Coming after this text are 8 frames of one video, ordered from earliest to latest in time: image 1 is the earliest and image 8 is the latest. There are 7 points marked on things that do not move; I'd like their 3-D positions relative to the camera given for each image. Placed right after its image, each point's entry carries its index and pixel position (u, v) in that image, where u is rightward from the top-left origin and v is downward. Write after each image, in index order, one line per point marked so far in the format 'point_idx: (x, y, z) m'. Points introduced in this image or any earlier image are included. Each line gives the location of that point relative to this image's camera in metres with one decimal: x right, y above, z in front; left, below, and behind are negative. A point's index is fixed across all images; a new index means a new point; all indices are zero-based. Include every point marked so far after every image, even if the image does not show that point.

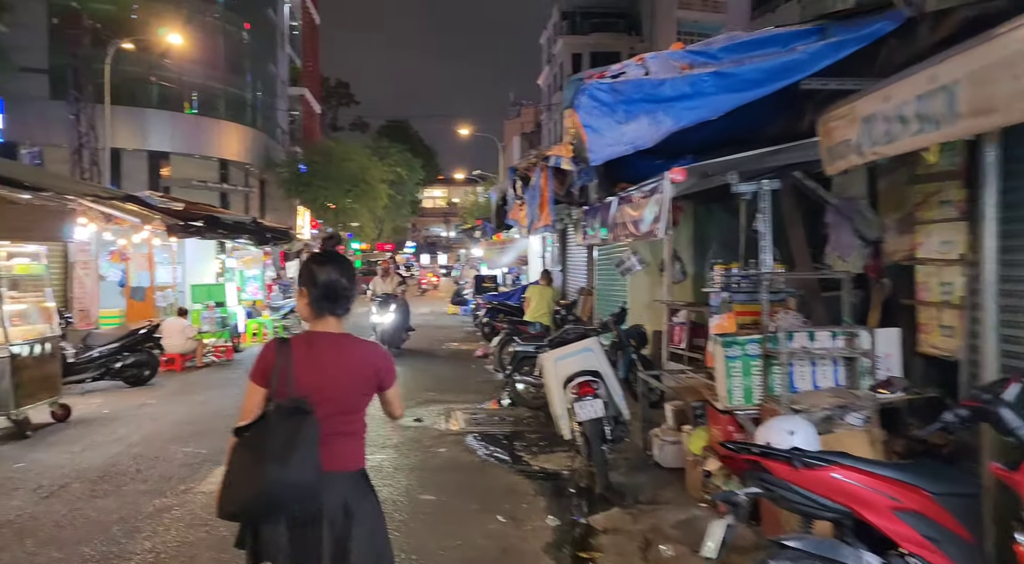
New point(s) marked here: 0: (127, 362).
0: (-5.7, -1.2, +11.5) m
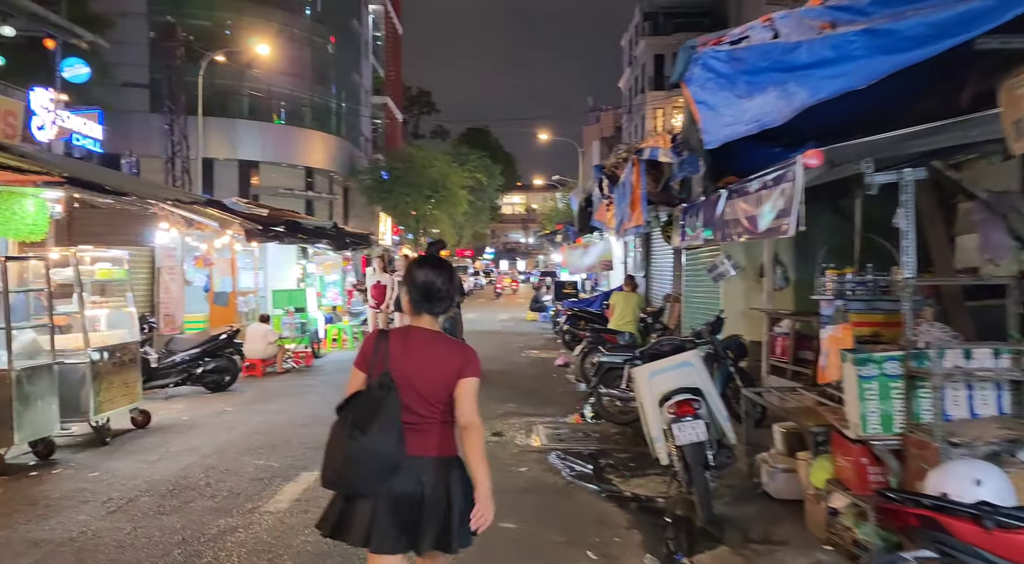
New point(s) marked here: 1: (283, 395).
0: (-4.5, -1.3, +11.5) m
1: (-3.3, -1.7, +11.4) m
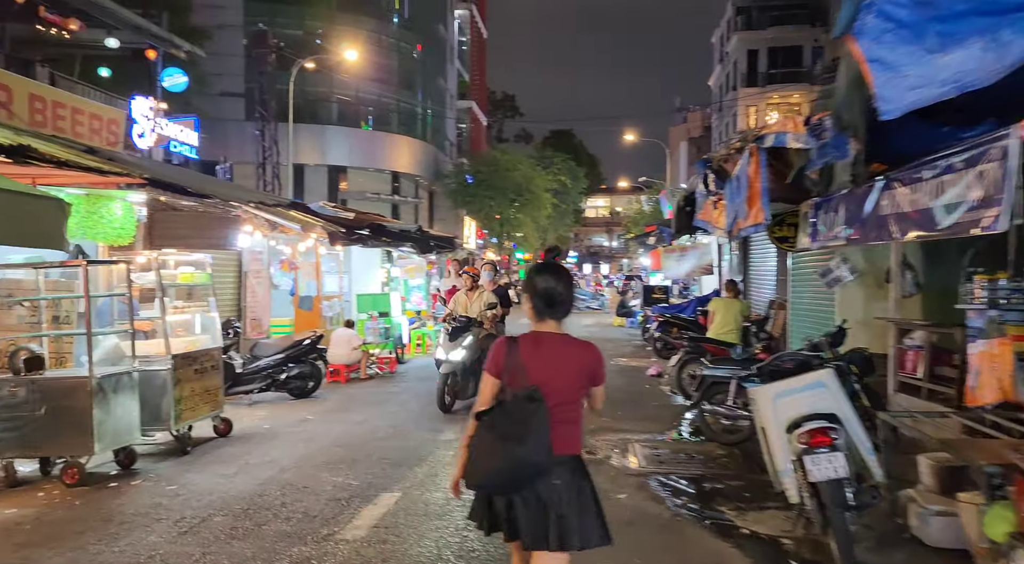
0: (-3.2, -1.3, +11.3) m
1: (-2.1, -1.7, +11.0) m
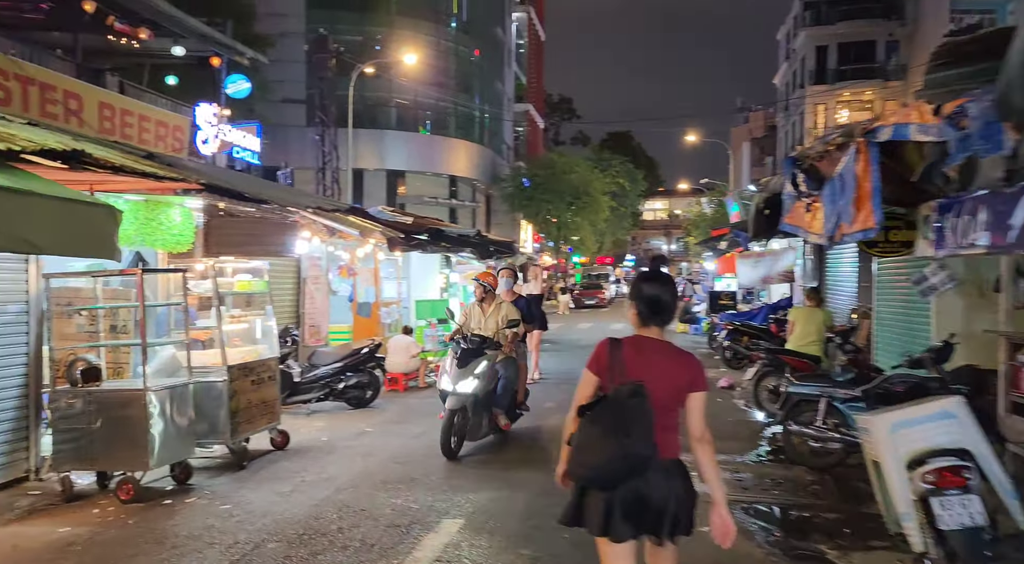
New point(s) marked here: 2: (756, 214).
0: (-2.3, -1.4, +11.0) m
1: (-1.2, -1.8, +10.7) m
2: (+3.0, +0.8, +9.5) m
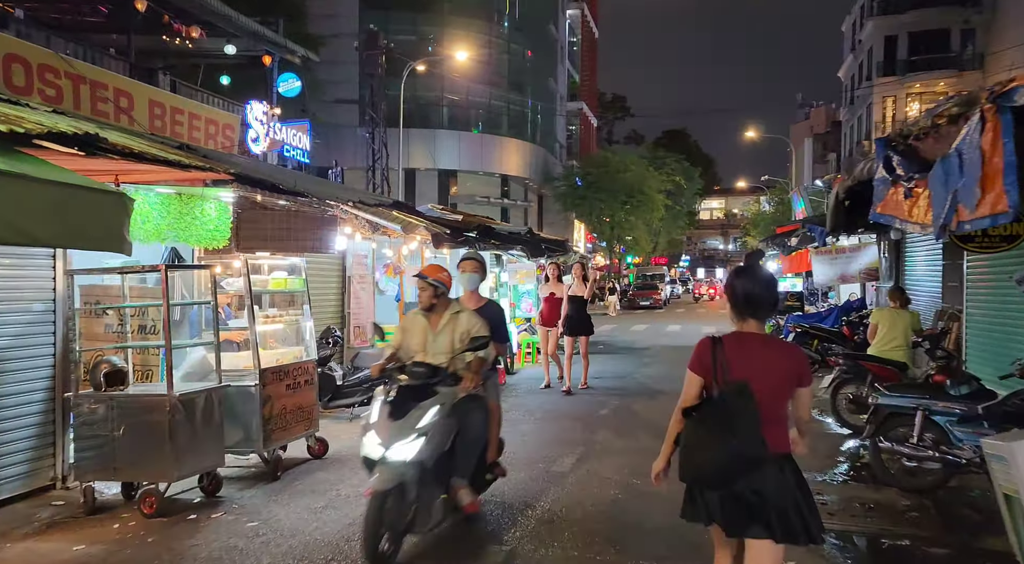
0: (-1.6, -1.4, +10.5) m
1: (-0.5, -1.8, +10.1) m
2: (+3.6, +0.8, +8.6) m
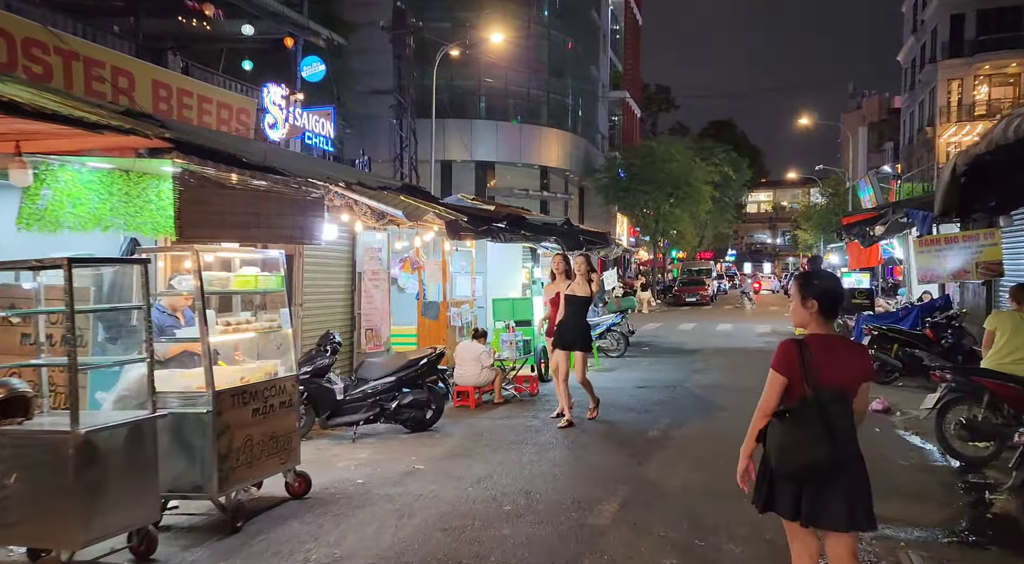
0: (-1.2, -1.4, +9.0) m
1: (-0.2, -1.8, +8.5) m
2: (+3.8, +0.9, +6.8) m
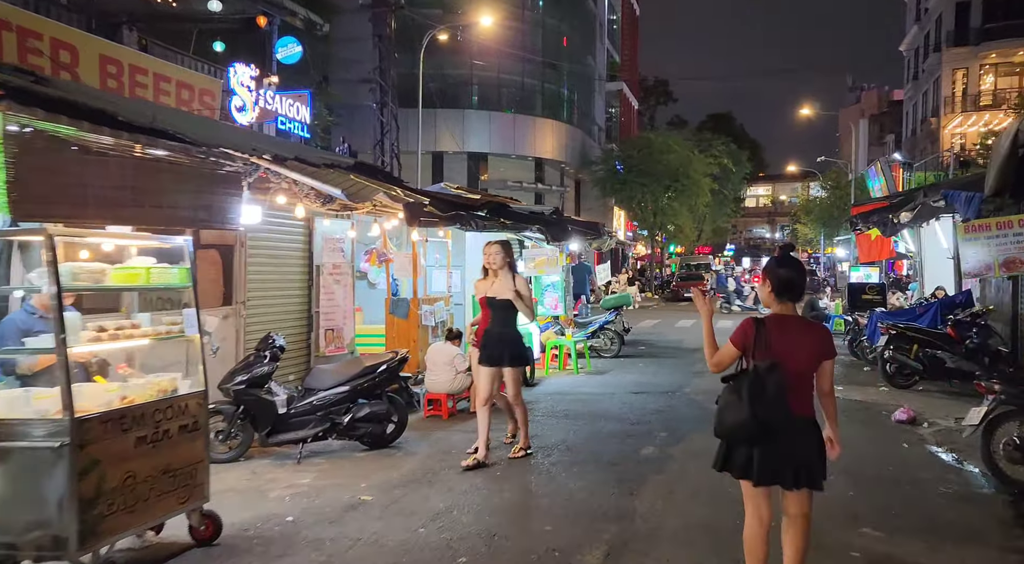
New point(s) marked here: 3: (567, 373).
0: (-1.5, -1.3, +7.7) m
1: (-0.4, -1.7, +7.3) m
2: (+3.5, +0.9, +5.6) m
3: (+1.0, -1.6, +13.8) m
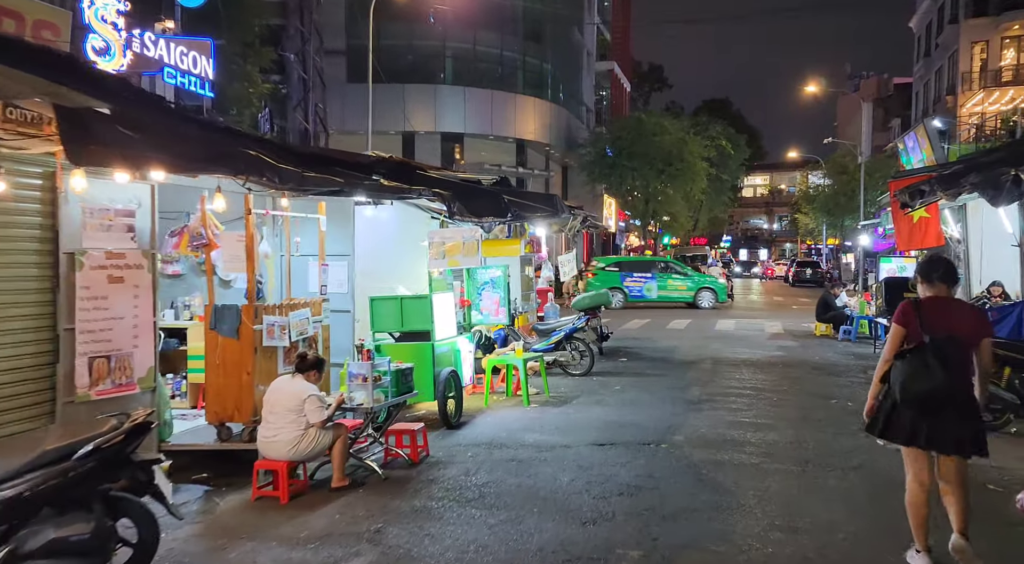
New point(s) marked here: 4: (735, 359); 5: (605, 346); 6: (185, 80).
0: (-2.4, -1.3, +3.8) m
1: (-1.4, -1.7, +3.4) m
2: (+2.6, +0.9, +1.7) m
3: (0.0, -1.5, +10.0) m
4: (+4.1, -1.4, +14.5) m
5: (+1.9, -1.3, +15.8) m
6: (-6.6, +4.1, +15.8) m
